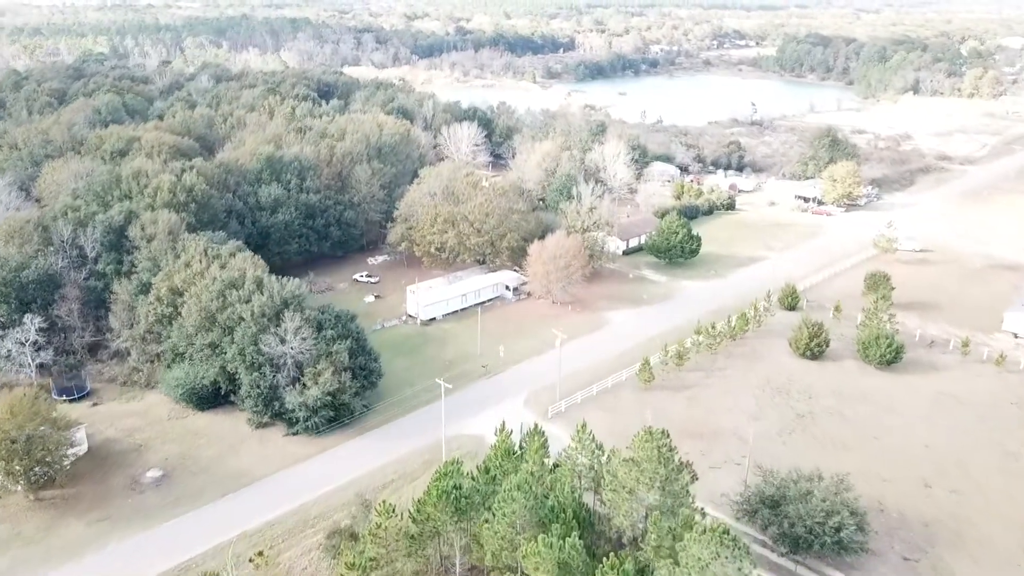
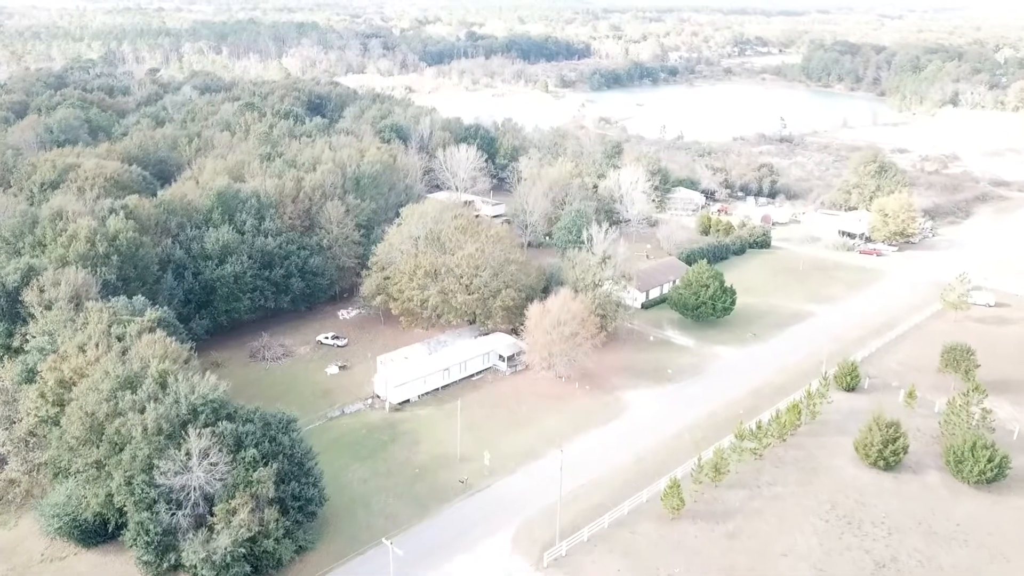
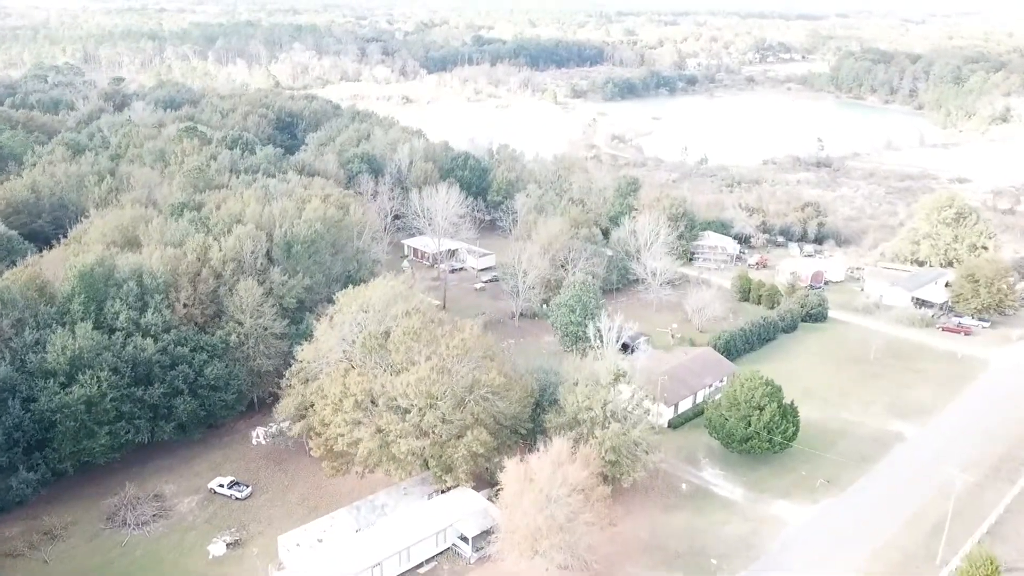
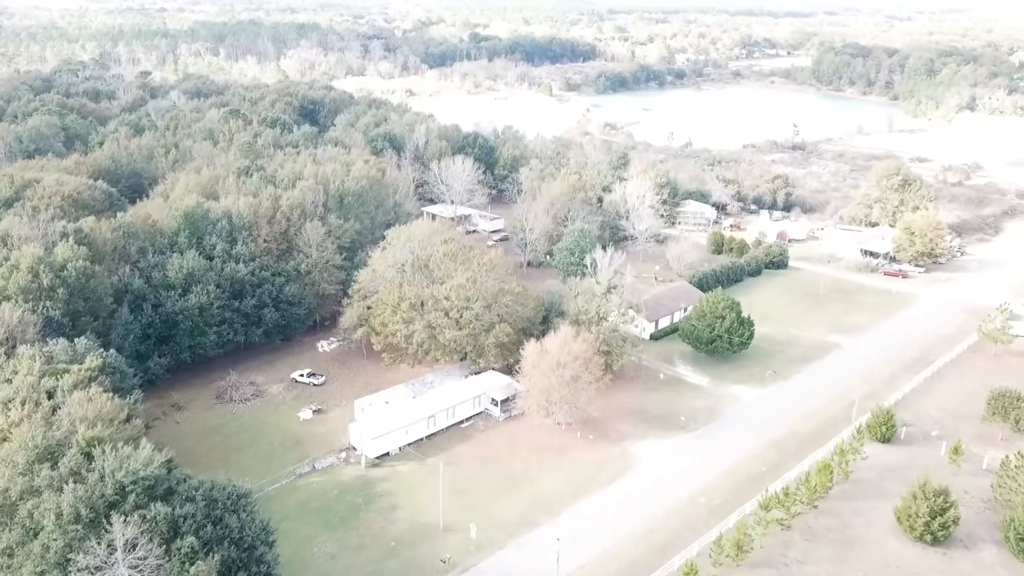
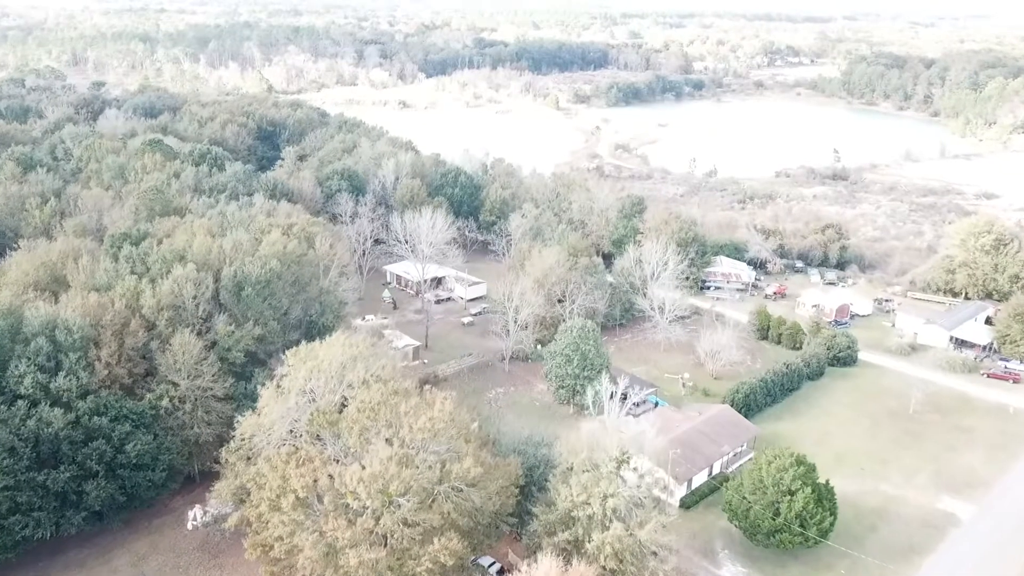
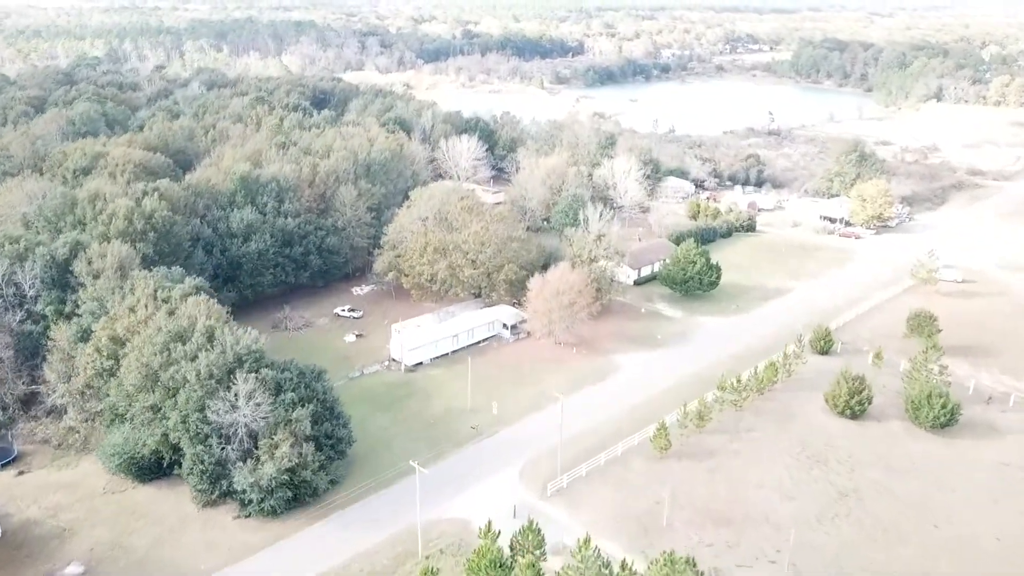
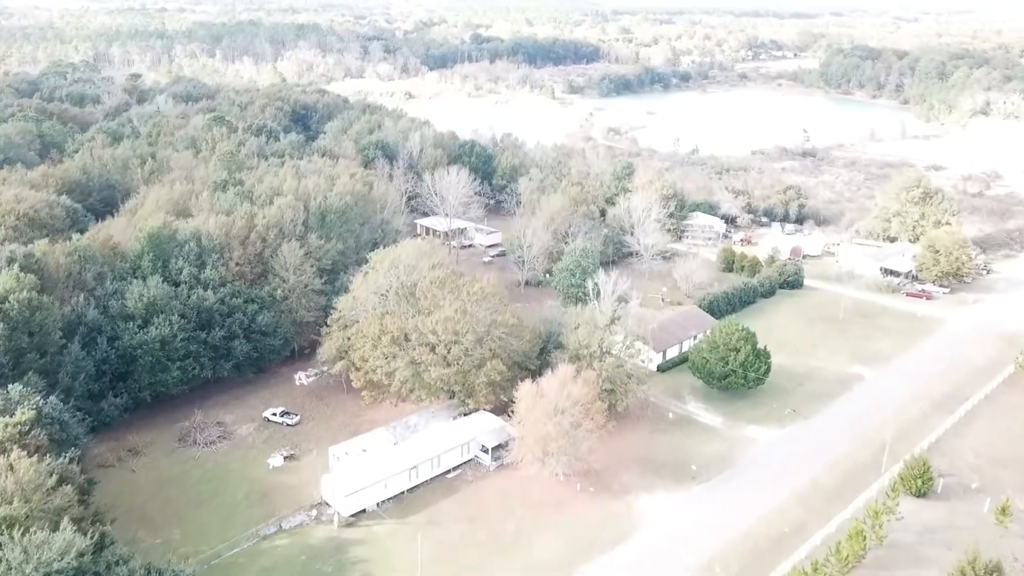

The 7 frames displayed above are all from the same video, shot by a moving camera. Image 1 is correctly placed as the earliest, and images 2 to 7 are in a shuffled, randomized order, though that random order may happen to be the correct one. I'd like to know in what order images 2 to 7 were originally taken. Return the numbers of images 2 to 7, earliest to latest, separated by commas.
6, 2, 4, 7, 3, 5
